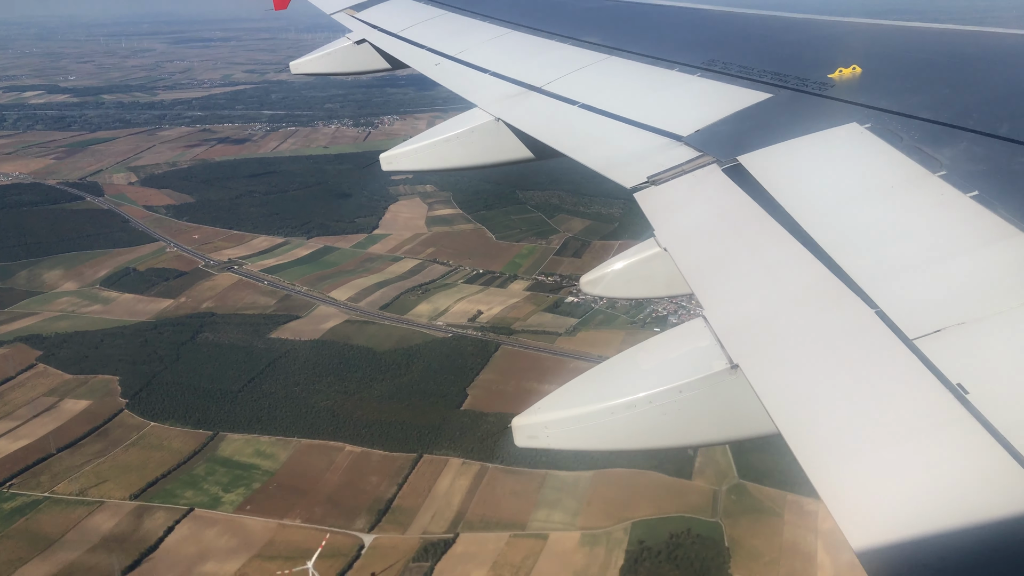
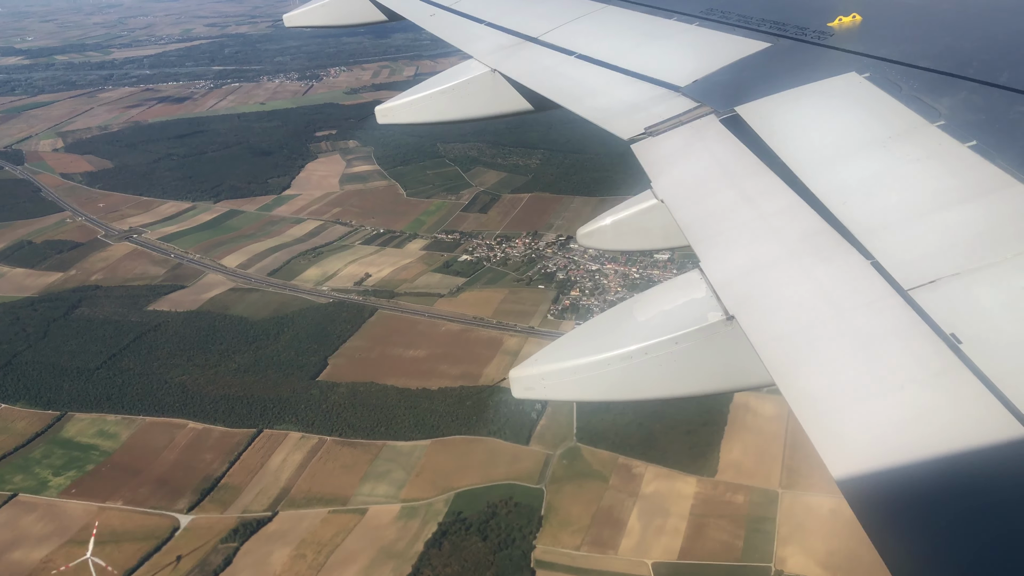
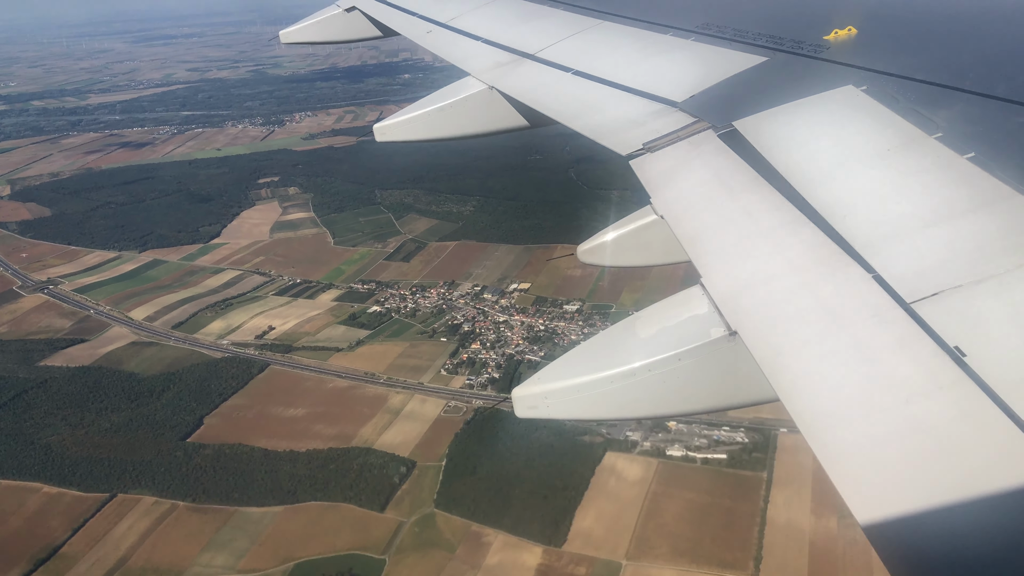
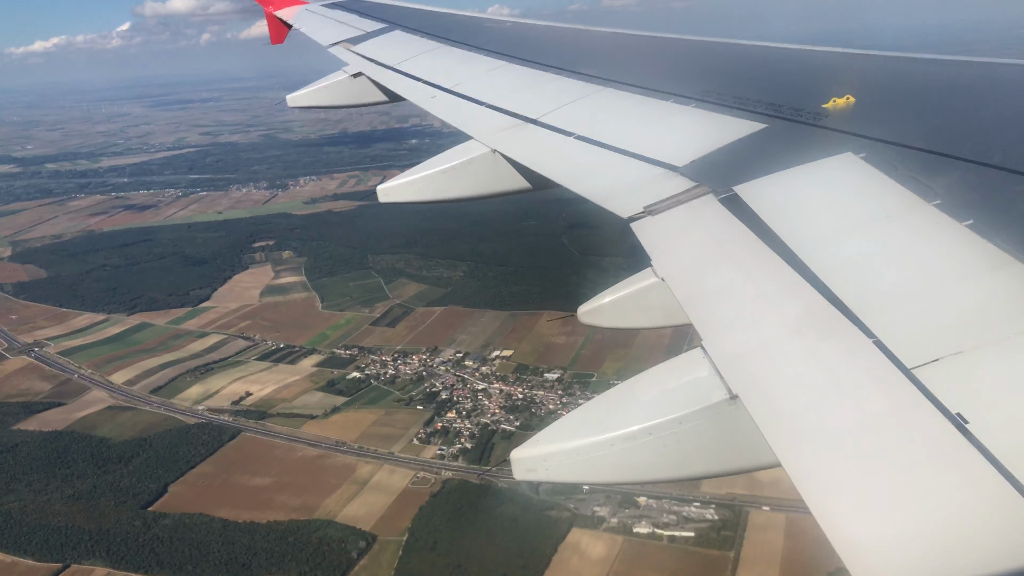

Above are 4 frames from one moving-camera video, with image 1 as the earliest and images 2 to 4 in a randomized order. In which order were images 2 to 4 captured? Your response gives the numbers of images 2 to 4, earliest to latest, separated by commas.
2, 3, 4
